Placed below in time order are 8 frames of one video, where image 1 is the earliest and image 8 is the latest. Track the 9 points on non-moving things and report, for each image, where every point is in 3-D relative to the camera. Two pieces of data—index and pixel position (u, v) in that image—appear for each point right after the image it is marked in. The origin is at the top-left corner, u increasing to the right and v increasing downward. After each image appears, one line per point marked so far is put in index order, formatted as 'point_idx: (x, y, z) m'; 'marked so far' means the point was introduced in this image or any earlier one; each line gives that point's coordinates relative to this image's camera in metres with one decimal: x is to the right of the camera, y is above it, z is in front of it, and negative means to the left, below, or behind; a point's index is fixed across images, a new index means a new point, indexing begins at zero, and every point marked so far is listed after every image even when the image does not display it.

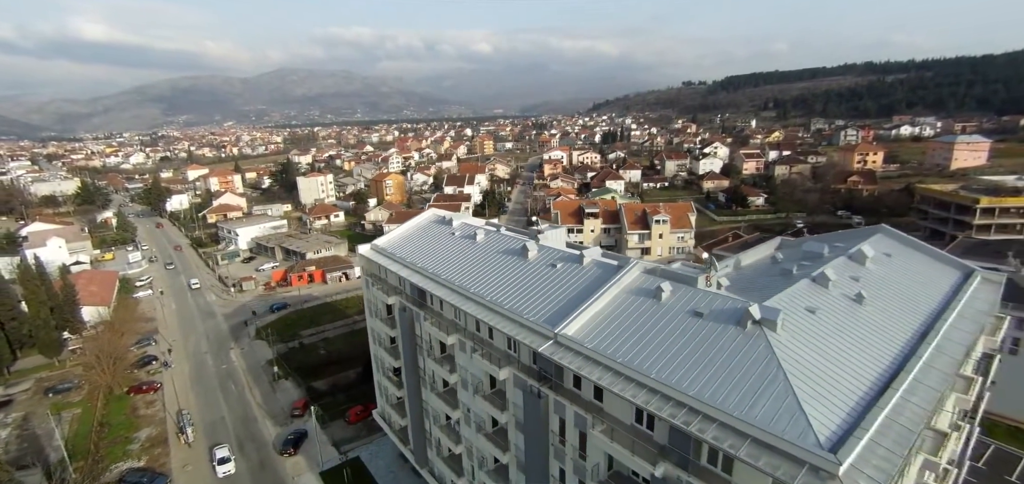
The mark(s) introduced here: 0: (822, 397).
0: (+5.4, -2.7, +8.7) m
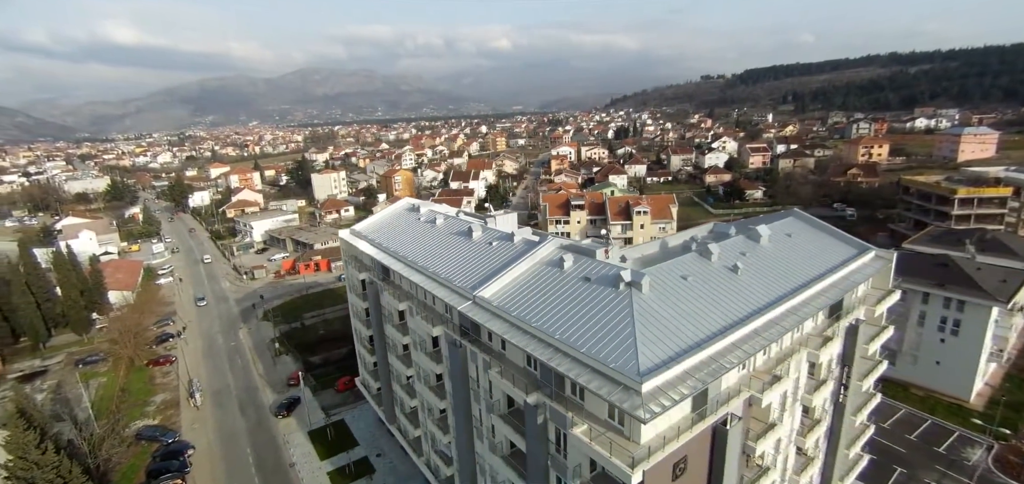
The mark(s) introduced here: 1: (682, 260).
0: (+3.1, -2.1, +11.0) m
1: (+4.9, -0.5, +14.4) m
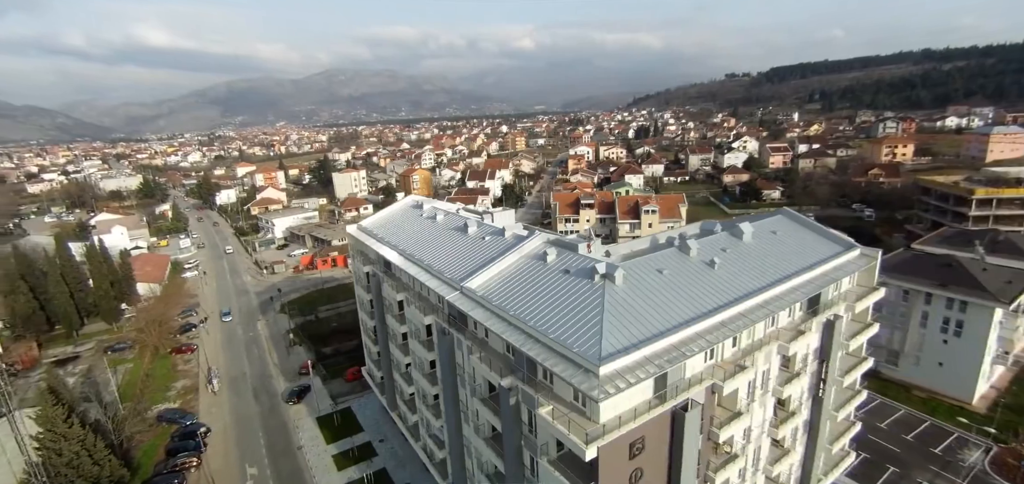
0: (+2.5, -2.0, +11.6) m
1: (+4.5, -0.4, +14.9) m
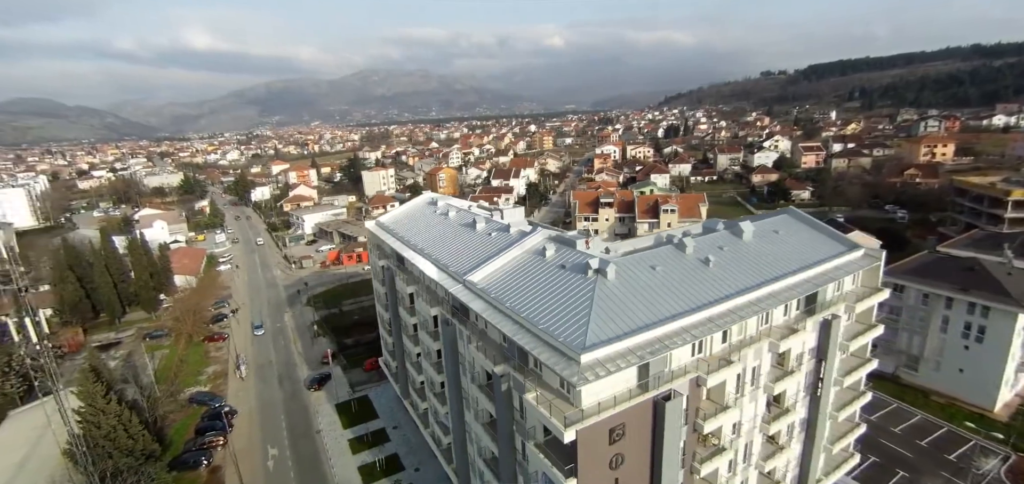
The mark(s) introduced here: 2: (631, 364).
0: (+2.3, -1.9, +12.1) m
1: (+4.5, -0.3, +15.3) m
2: (+2.6, -2.7, +11.0) m
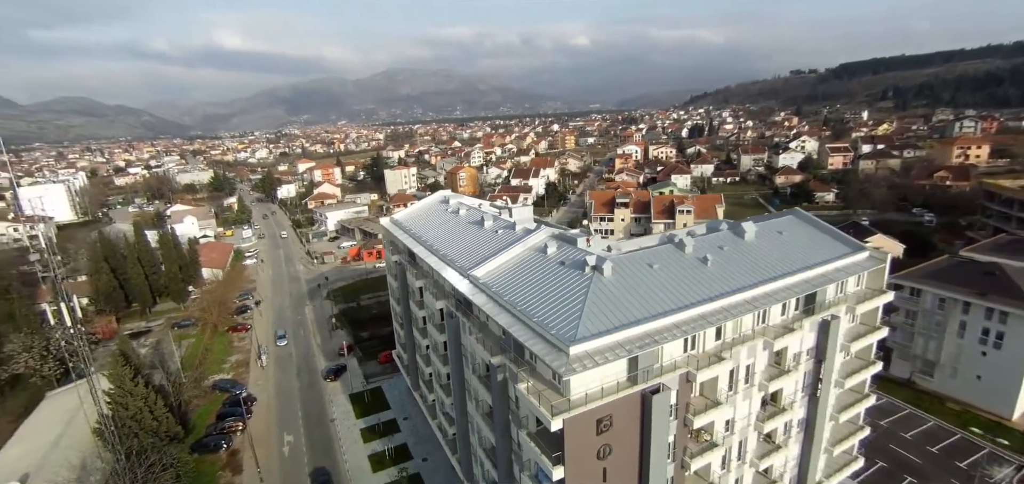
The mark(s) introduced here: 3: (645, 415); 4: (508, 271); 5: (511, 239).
0: (+2.2, -1.8, +12.5) m
1: (+4.5, -0.3, +15.6) m
2: (+2.4, -2.6, +11.3) m
3: (+3.1, -4.1, +11.6) m
4: (-0.1, -0.9, +16.1) m
5: (-0.1, +0.1, +18.3) m
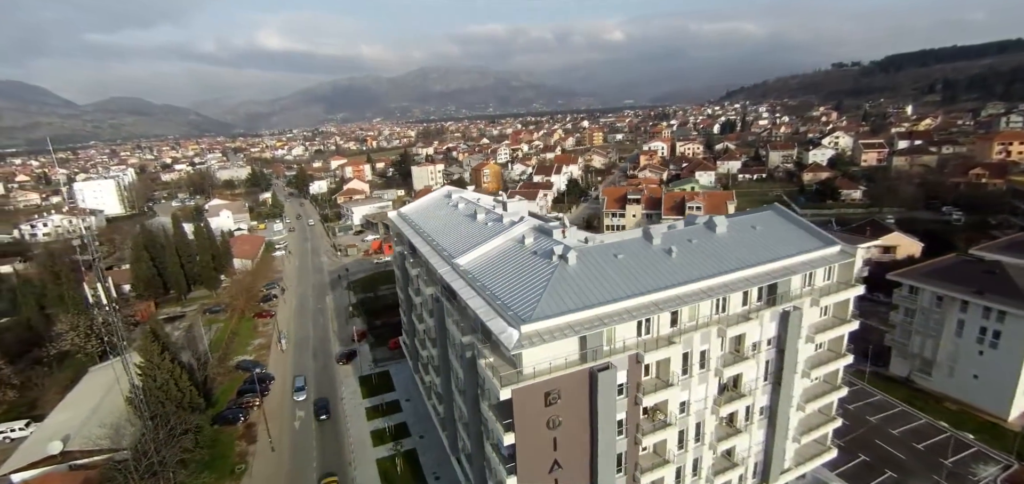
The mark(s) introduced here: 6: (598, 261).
0: (+1.2, -1.5, +13.6) m
1: (+3.8, 0.0, +16.6) m
2: (+1.4, -2.4, +12.5) m
3: (+2.1, -3.8, +12.7) m
4: (-0.9, -0.6, +17.3) m
5: (-0.6, +0.4, +19.5) m
6: (+2.7, -0.6, +15.4) m
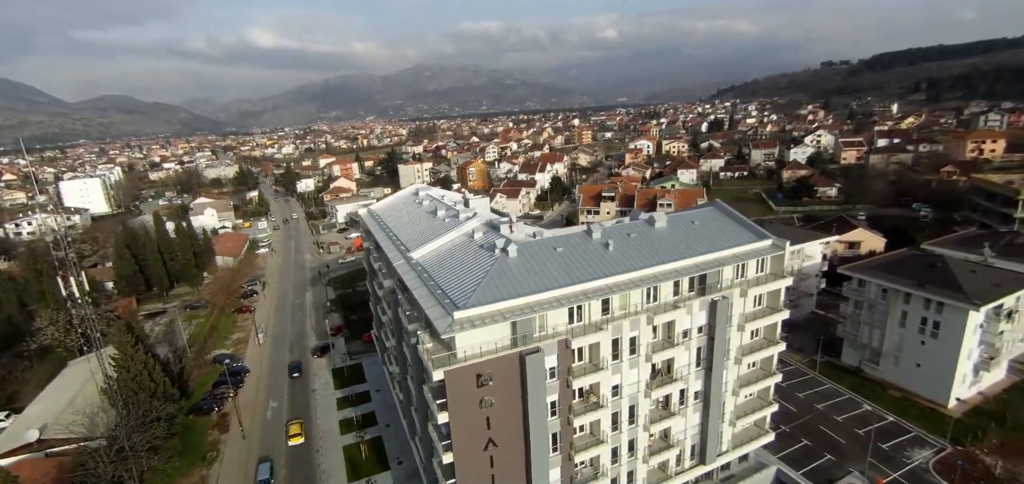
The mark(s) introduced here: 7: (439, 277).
0: (-0.5, -1.4, +14.7) m
1: (+1.9, +0.2, +17.6) m
2: (-0.4, -2.2, +13.5) m
3: (+0.3, -3.6, +13.8) m
4: (-2.7, -0.4, +18.3) m
5: (-2.5, +0.7, +20.5) m
6: (+0.9, -0.4, +16.4) m
7: (-2.4, -1.2, +16.3) m
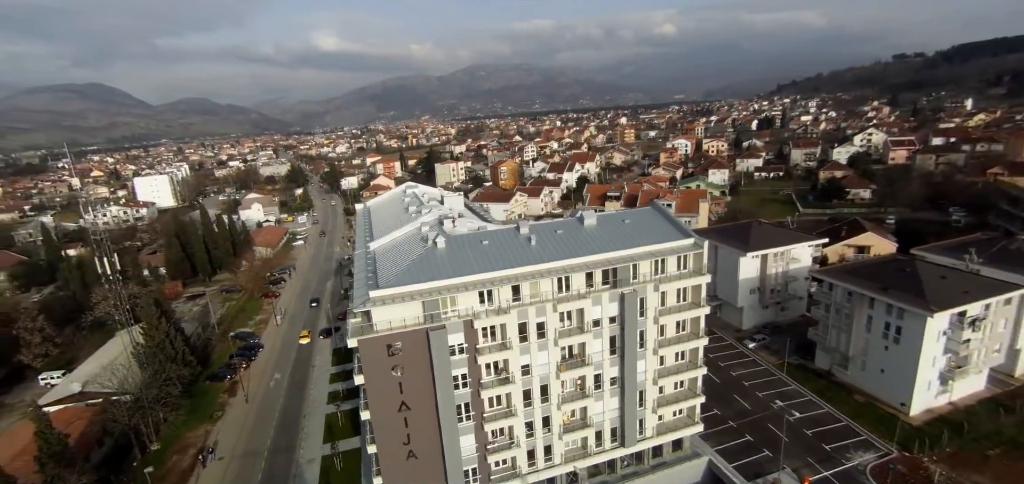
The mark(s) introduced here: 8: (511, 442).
0: (-3.4, -1.1, +17.0) m
1: (-0.6, +0.4, +19.7) m
2: (-3.4, -2.0, +15.9) m
3: (-2.7, -3.4, +16.1) m
4: (-5.1, -0.1, +20.9) m
5: (-4.6, +1.0, +23.1) m
6: (-1.7, -0.2, +18.7) m
7: (-5.0, -0.9, +18.9) m
8: (-0.1, -7.4, +18.3) m
